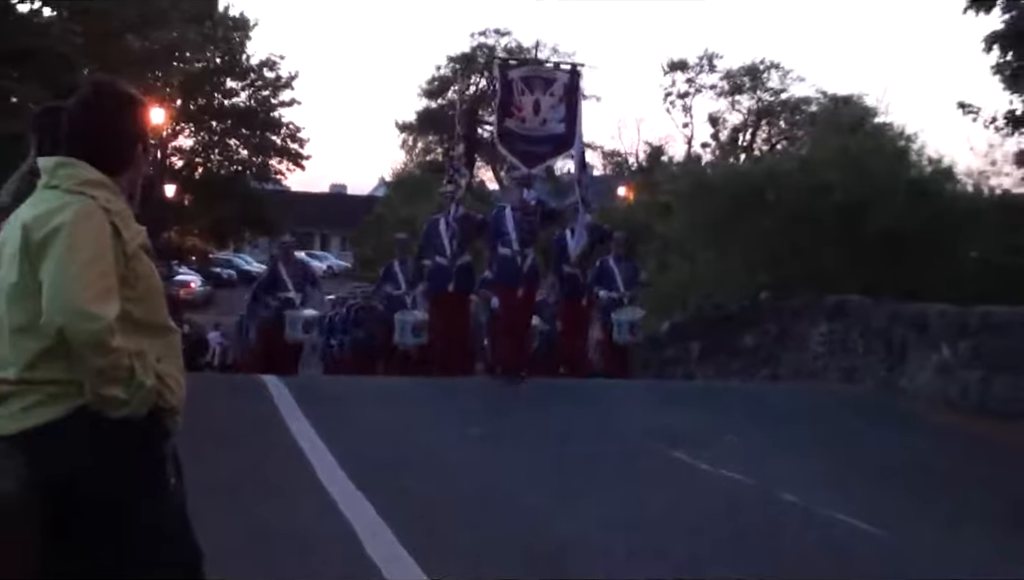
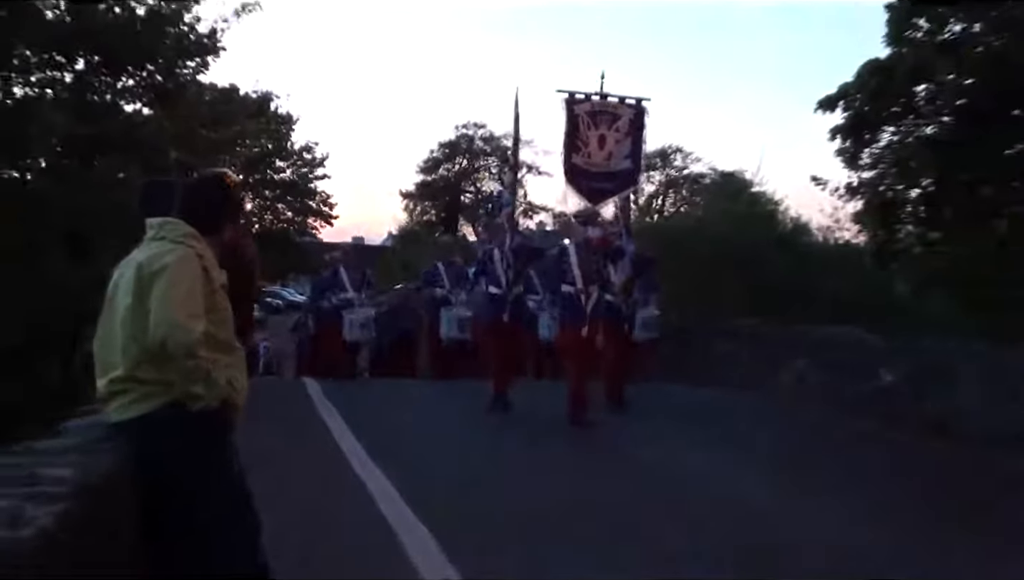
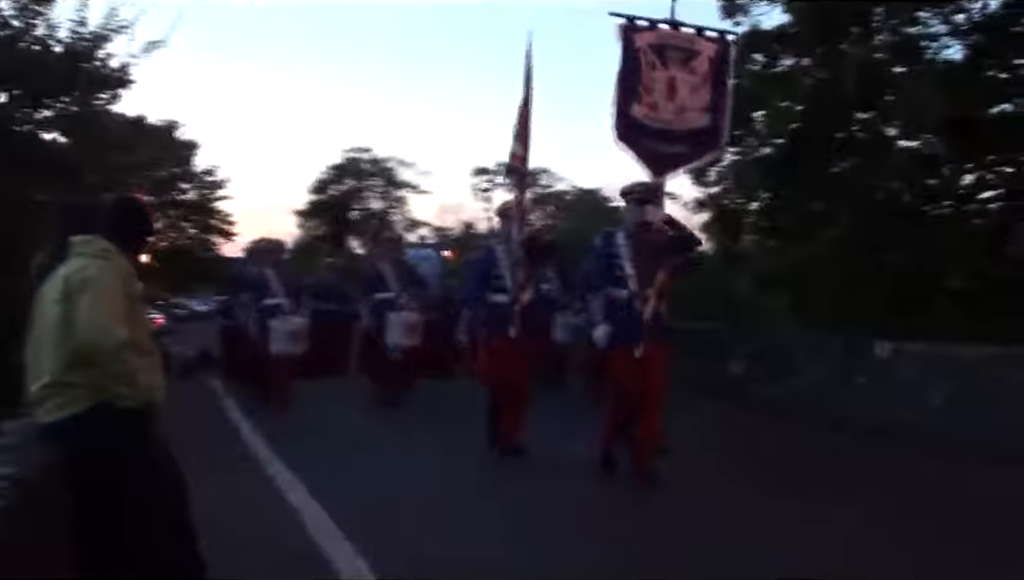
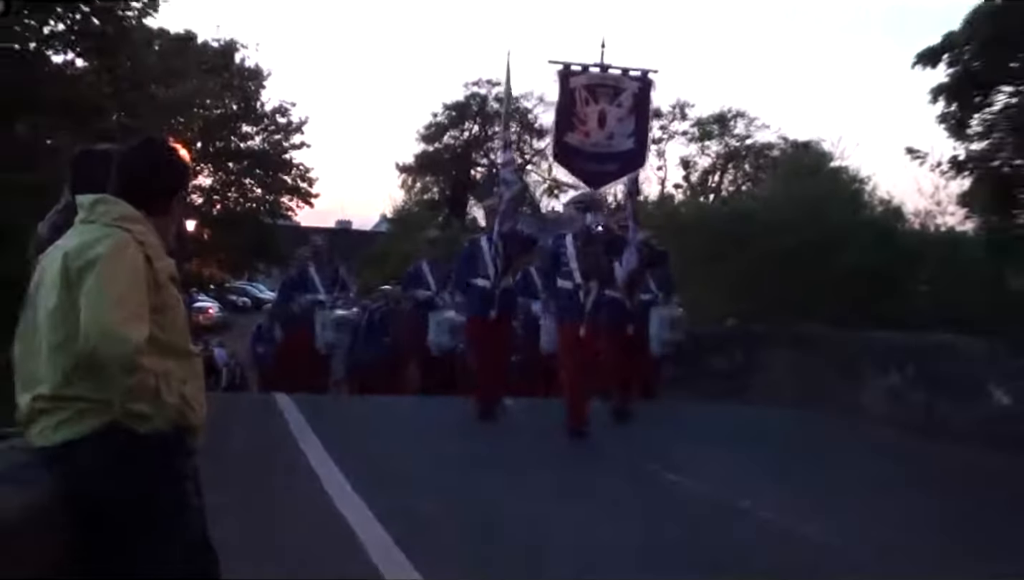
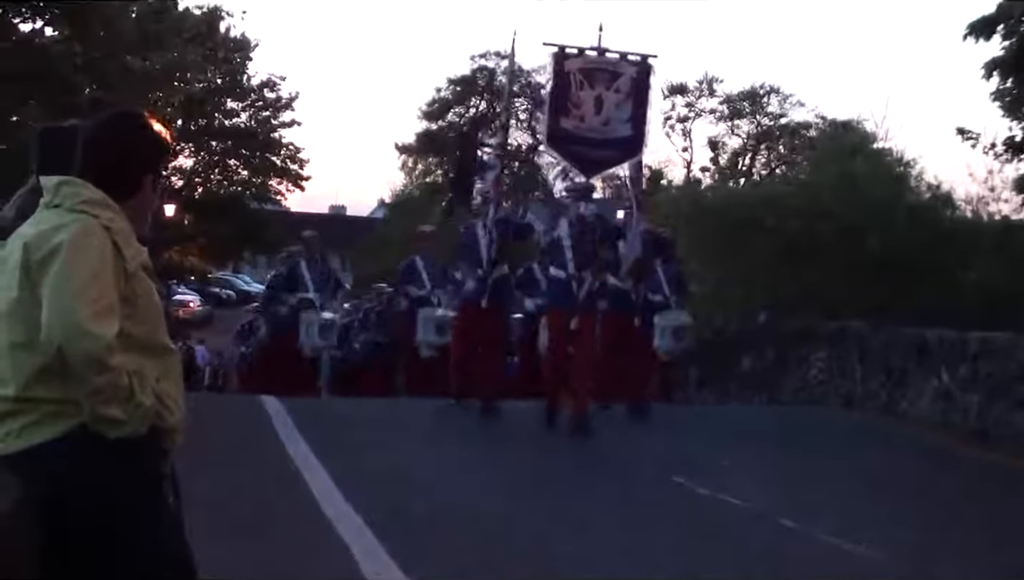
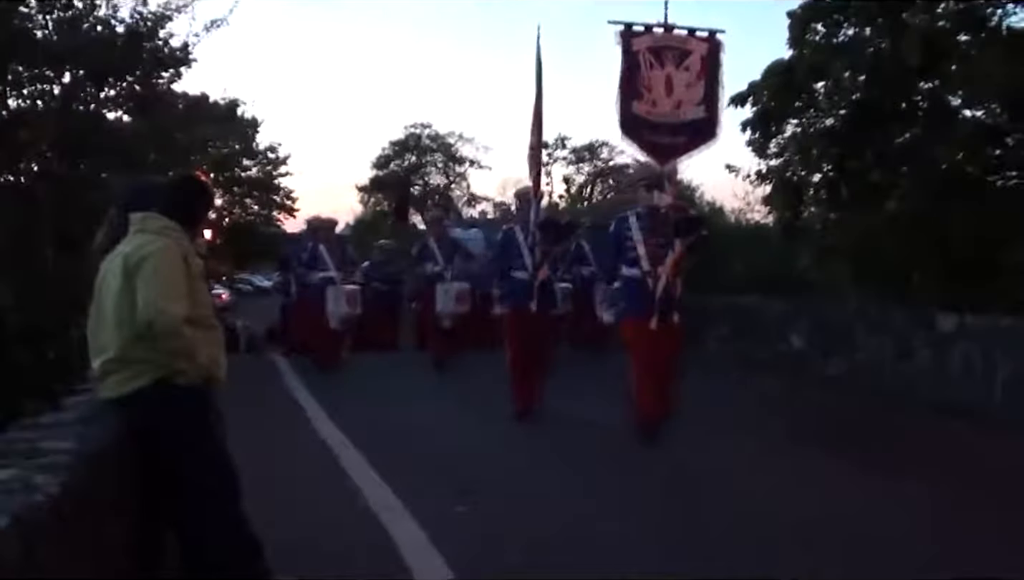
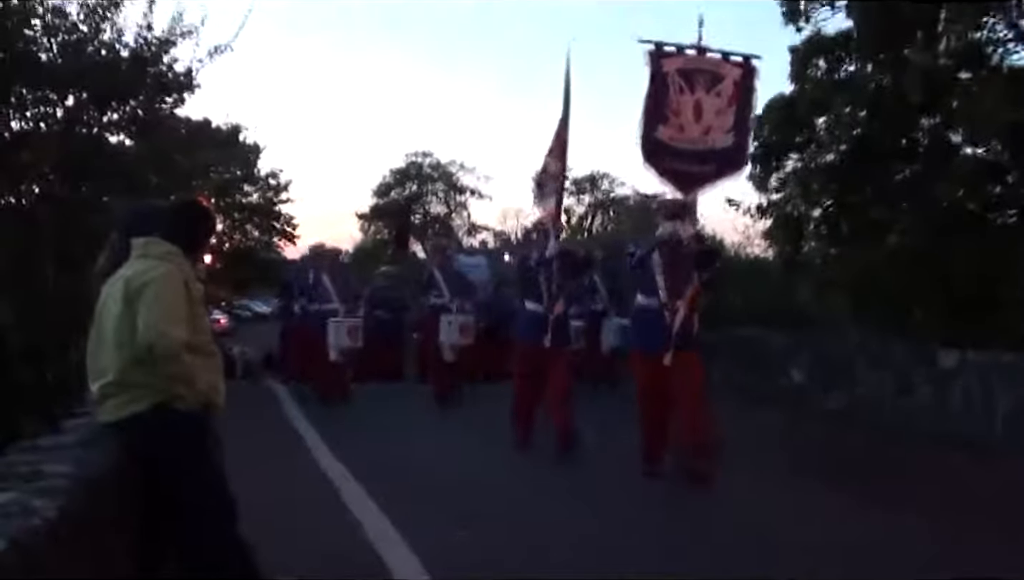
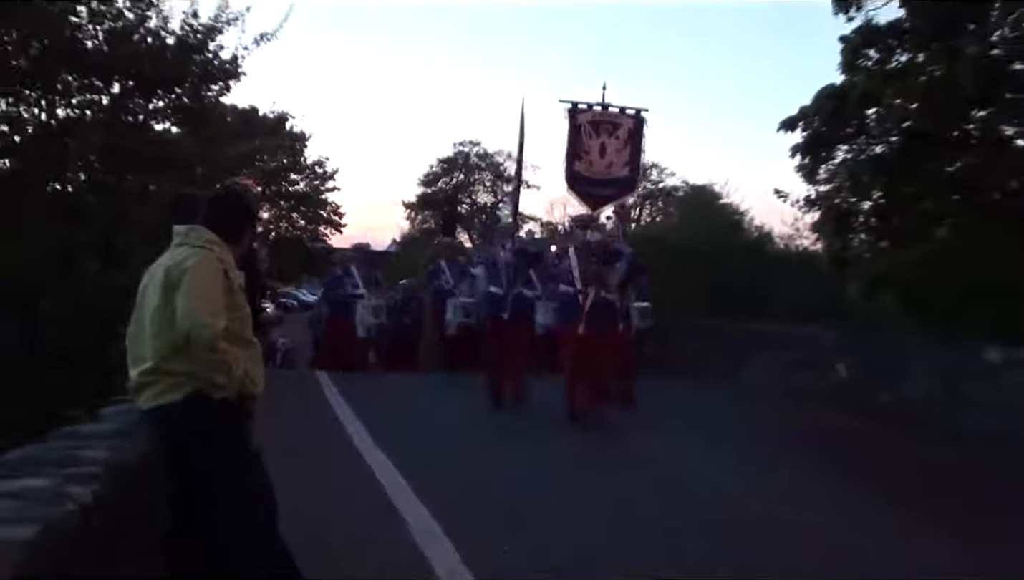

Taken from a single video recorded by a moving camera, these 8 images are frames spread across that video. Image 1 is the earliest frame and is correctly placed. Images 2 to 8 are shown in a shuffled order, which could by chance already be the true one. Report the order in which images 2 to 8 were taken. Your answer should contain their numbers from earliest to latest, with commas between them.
5, 4, 2, 8, 6, 7, 3
